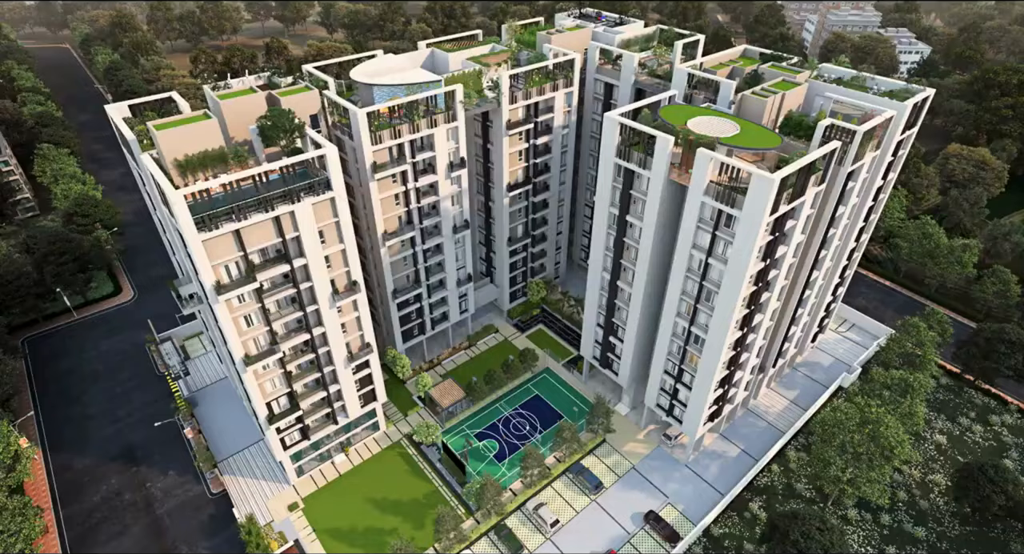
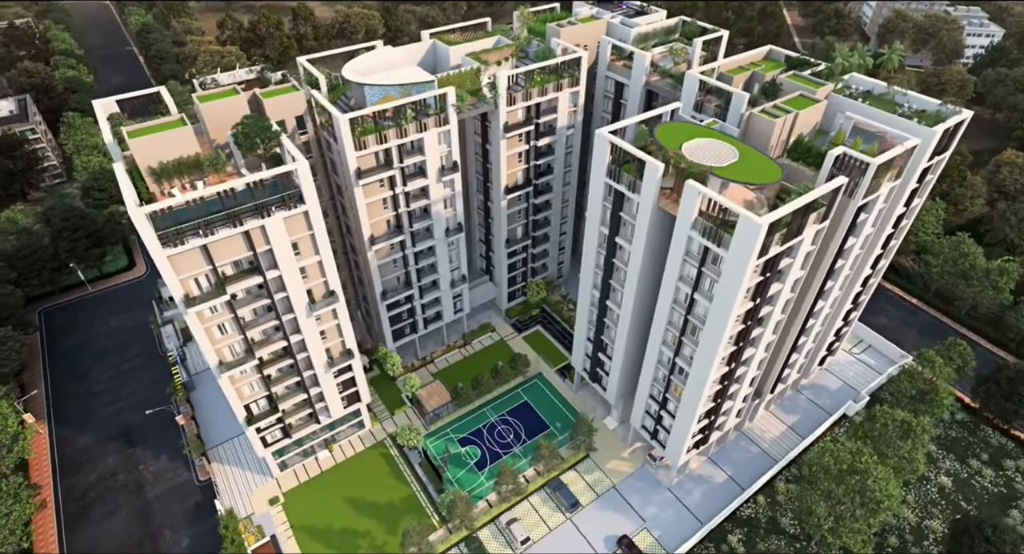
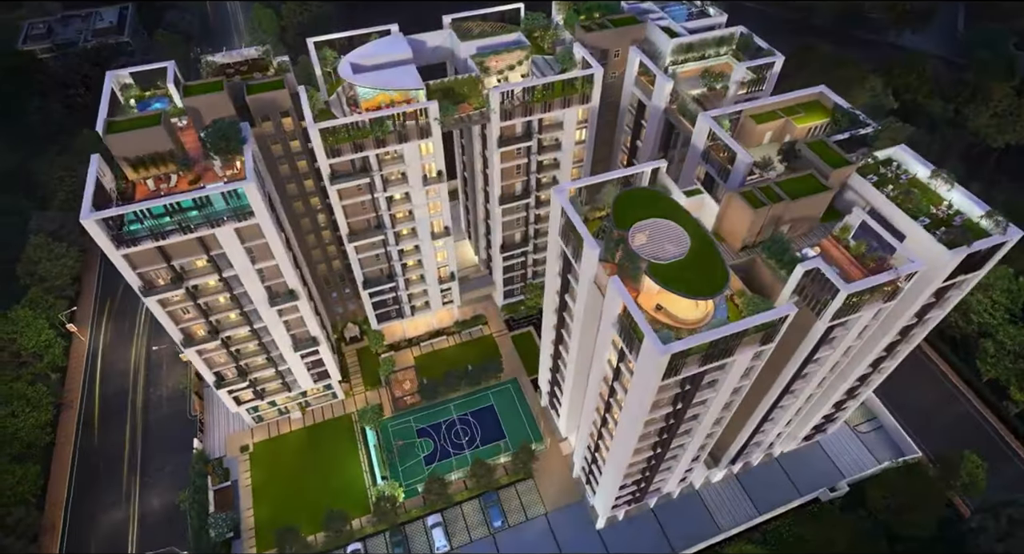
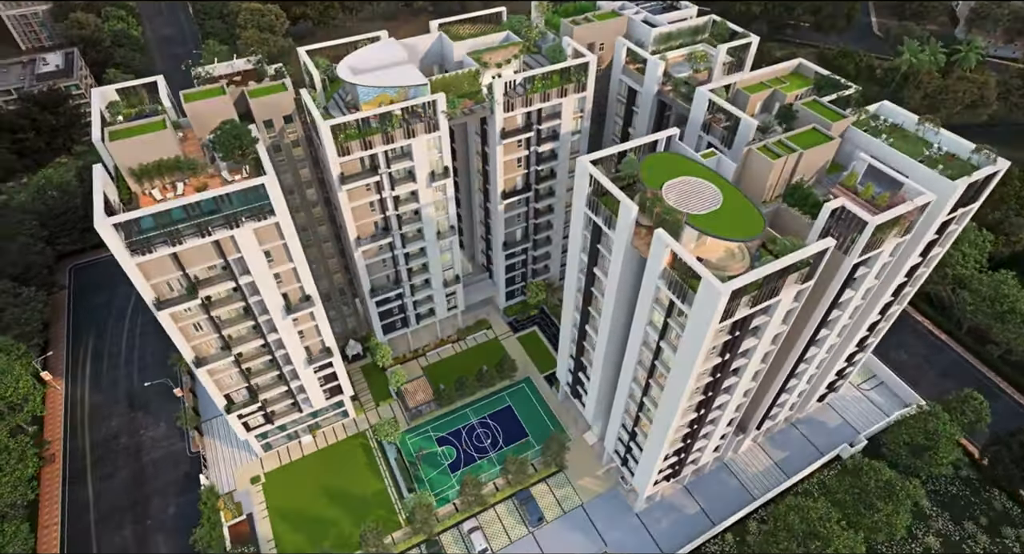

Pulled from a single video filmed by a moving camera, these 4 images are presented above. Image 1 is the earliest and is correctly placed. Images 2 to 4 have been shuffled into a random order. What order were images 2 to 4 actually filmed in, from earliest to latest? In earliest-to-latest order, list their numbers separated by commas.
2, 4, 3
